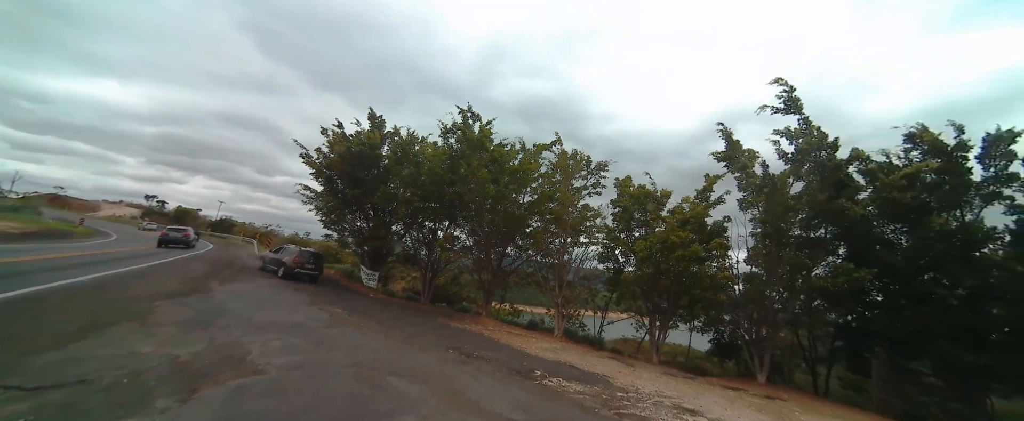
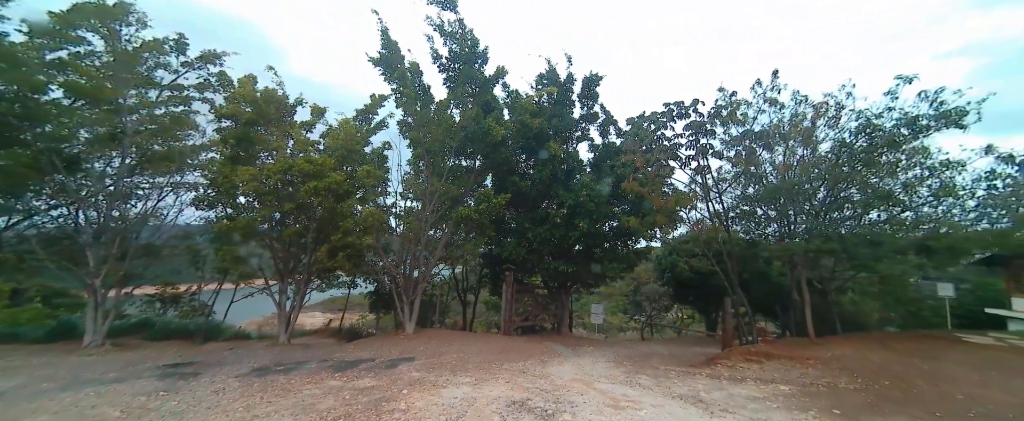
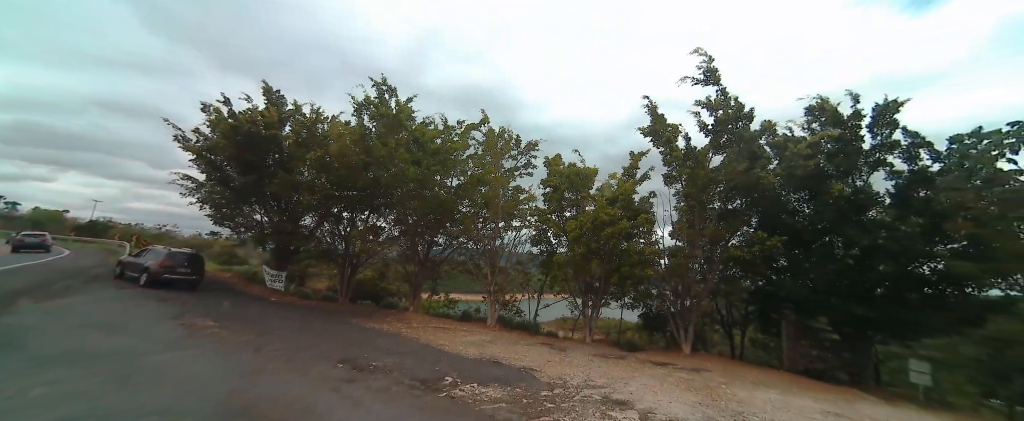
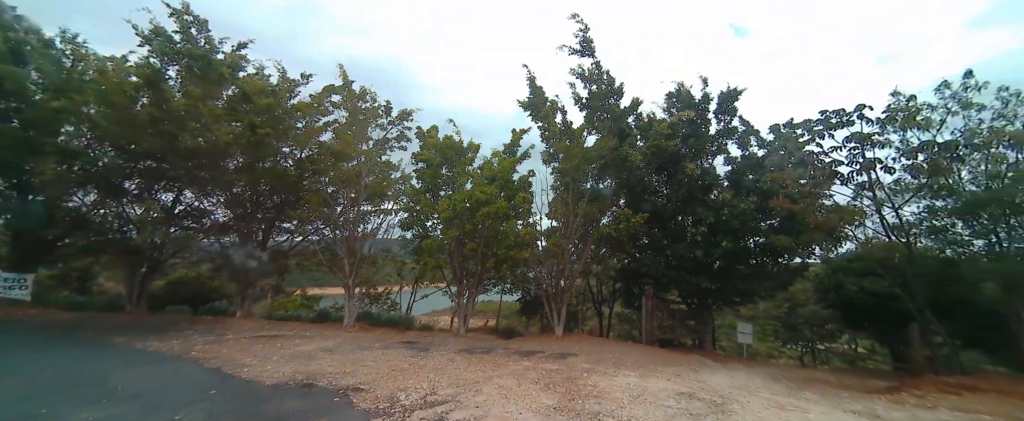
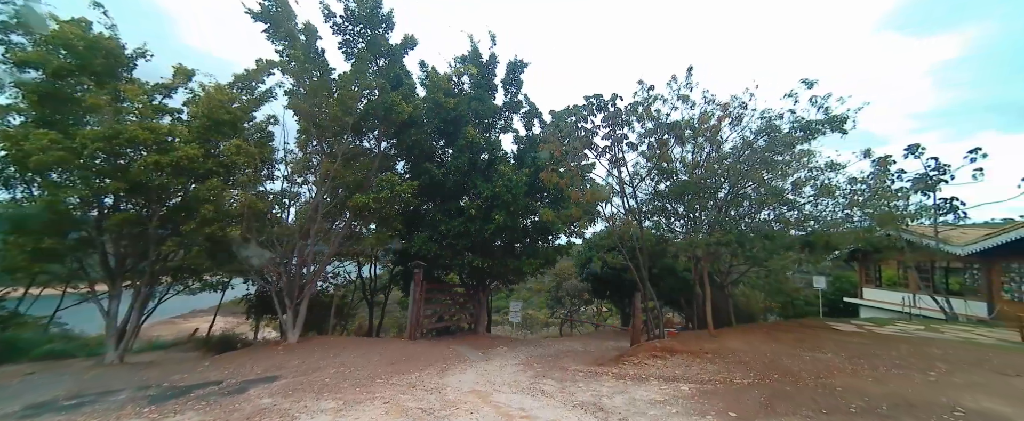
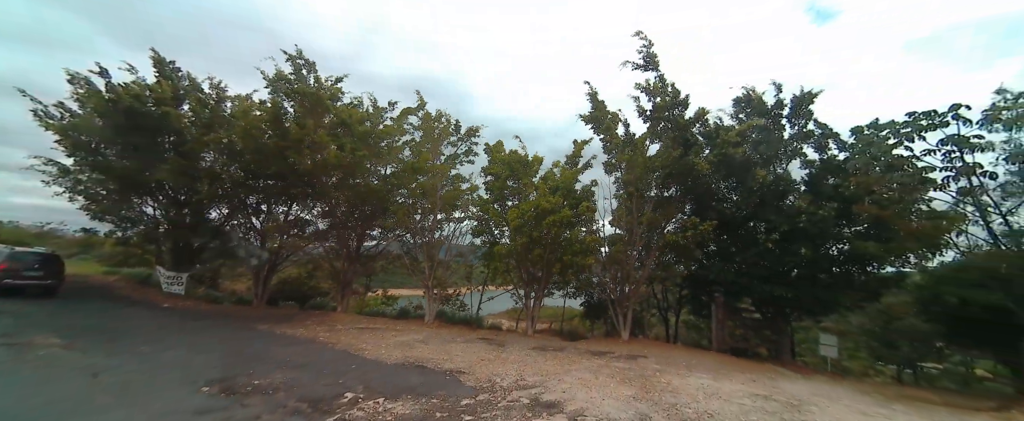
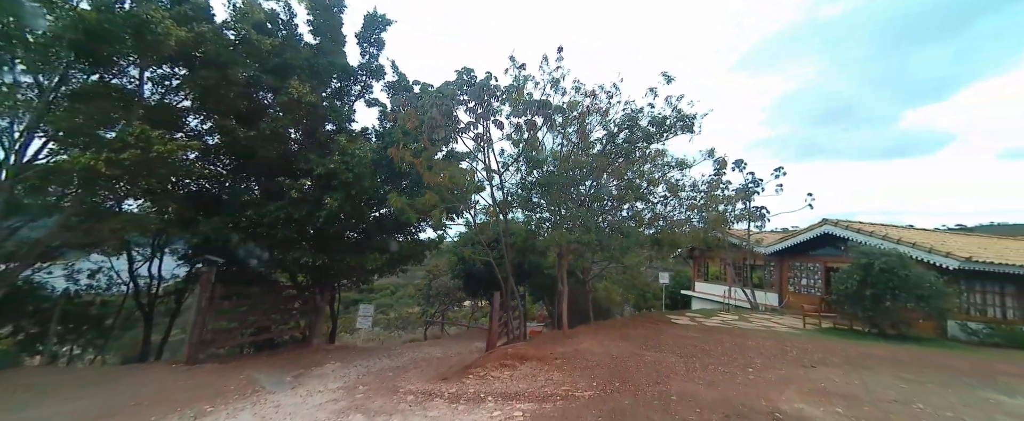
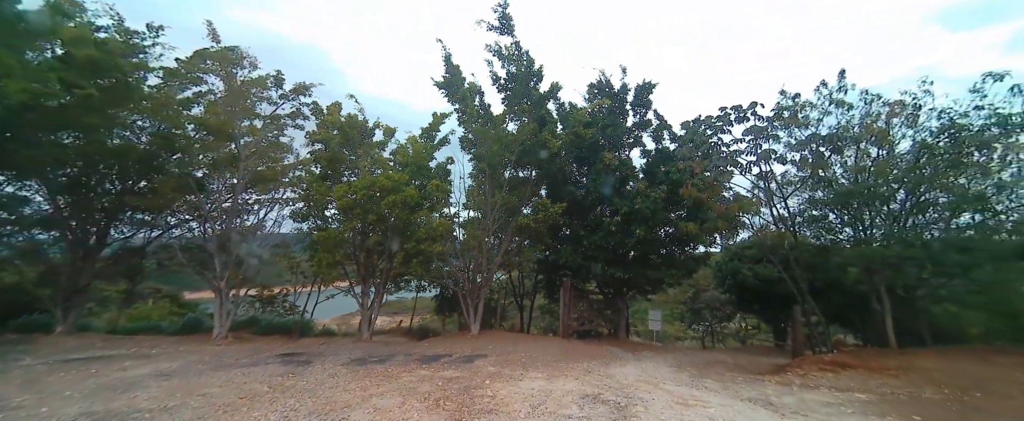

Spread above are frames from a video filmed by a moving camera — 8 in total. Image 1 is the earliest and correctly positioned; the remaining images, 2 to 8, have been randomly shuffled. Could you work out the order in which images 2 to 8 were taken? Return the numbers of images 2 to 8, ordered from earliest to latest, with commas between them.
3, 6, 4, 8, 2, 5, 7
